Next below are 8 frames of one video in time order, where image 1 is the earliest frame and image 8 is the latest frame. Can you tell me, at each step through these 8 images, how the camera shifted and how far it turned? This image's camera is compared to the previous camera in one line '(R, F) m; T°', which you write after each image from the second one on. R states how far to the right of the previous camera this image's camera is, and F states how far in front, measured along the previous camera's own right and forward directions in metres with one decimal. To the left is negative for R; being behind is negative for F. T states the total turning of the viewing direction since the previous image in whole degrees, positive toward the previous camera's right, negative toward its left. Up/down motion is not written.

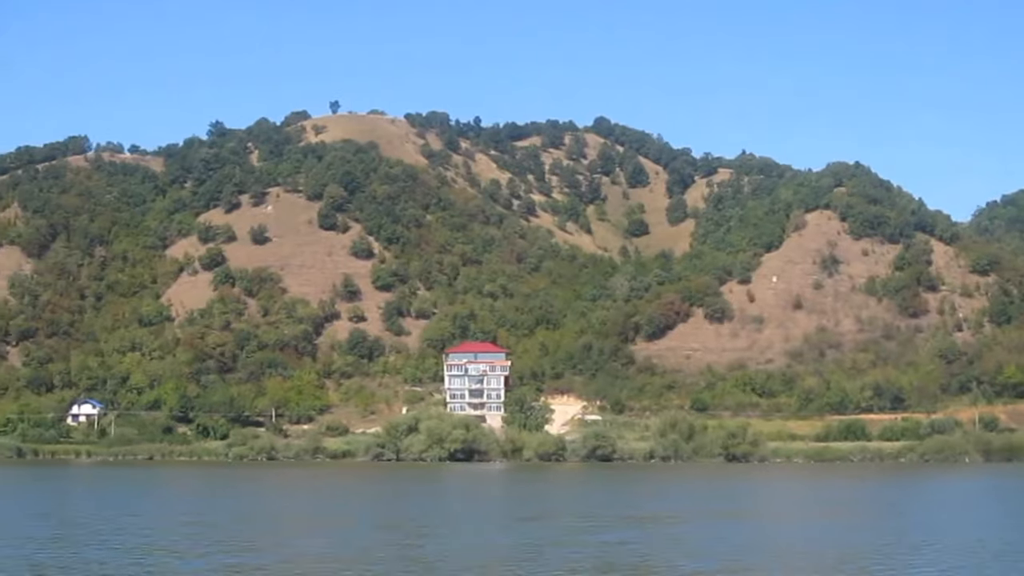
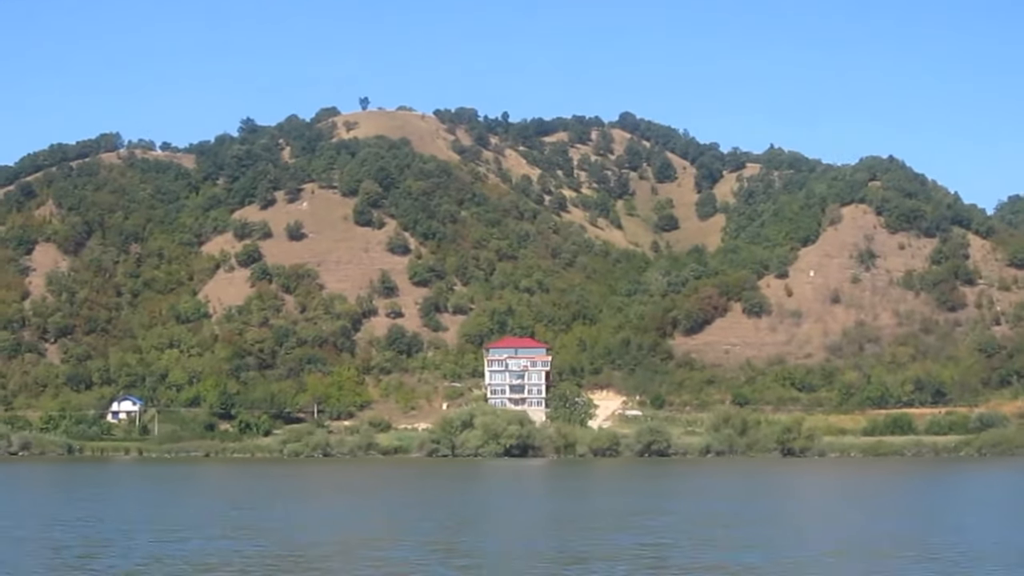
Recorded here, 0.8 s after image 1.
(-2.7, 0.0) m; 0°
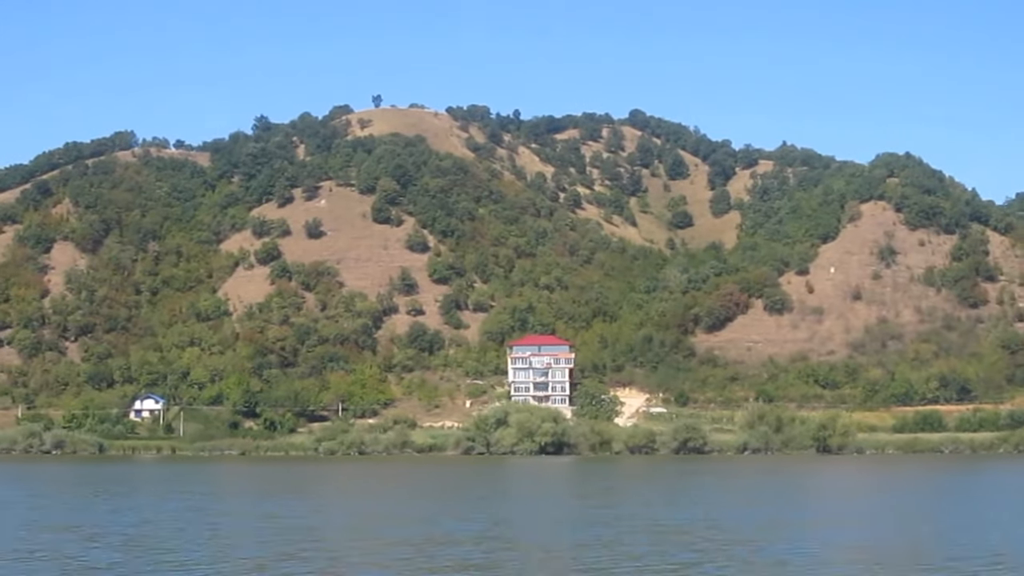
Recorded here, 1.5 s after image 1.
(-2.5, +0.3) m; 0°
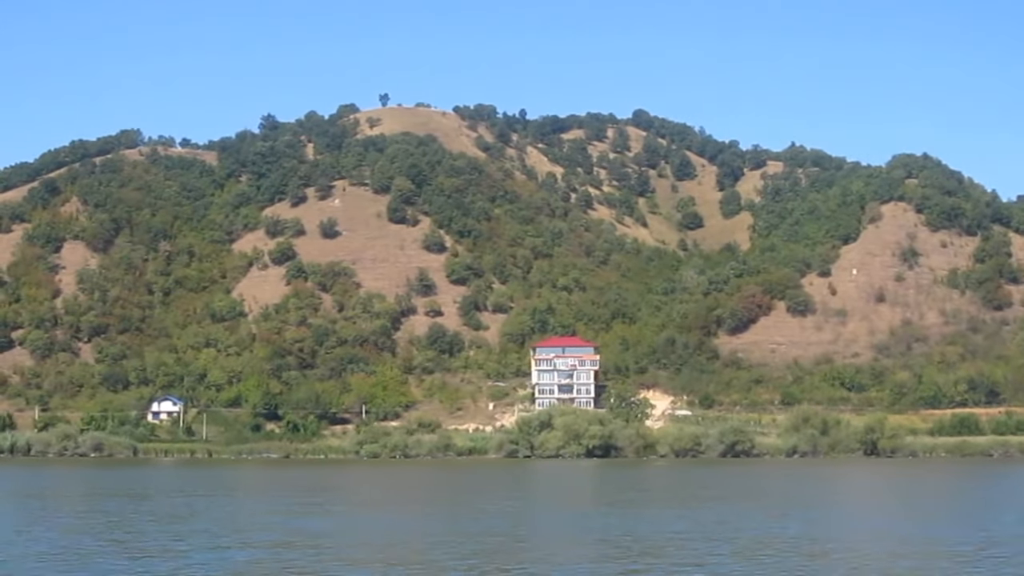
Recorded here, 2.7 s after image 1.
(-4.1, +1.9) m; +1°
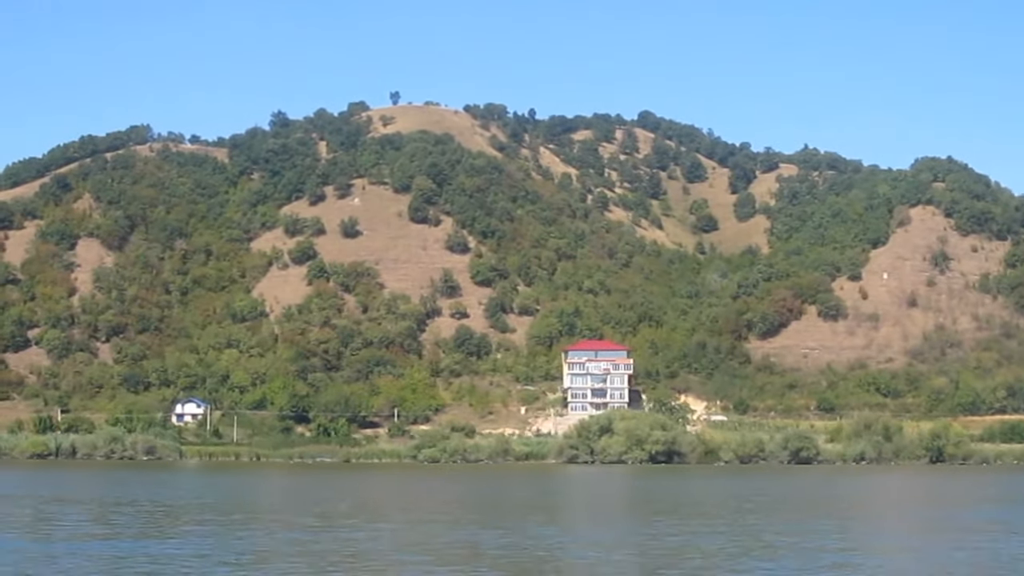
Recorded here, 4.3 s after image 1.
(-5.3, +2.7) m; +1°
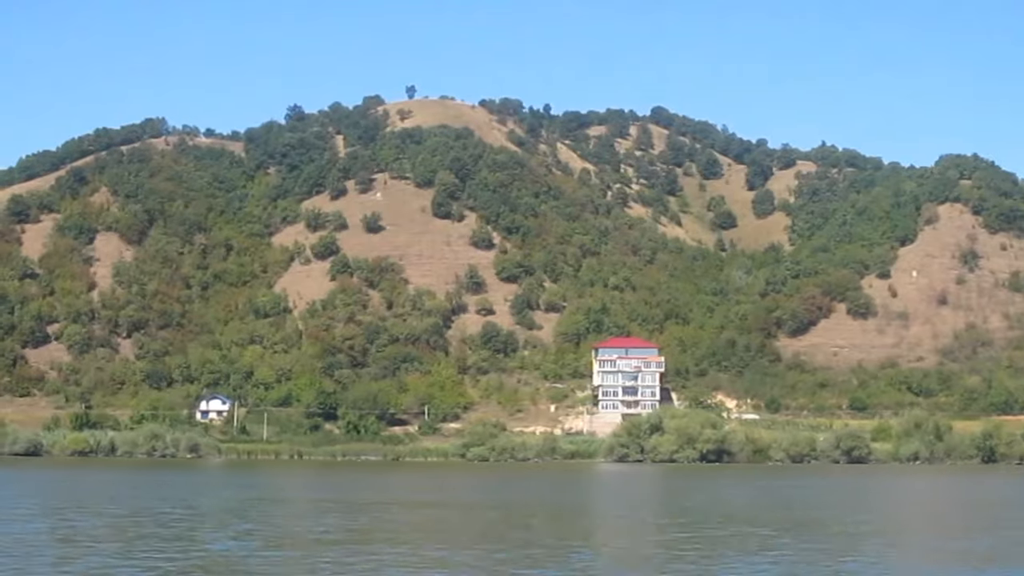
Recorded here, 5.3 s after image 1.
(-3.4, +1.8) m; +1°
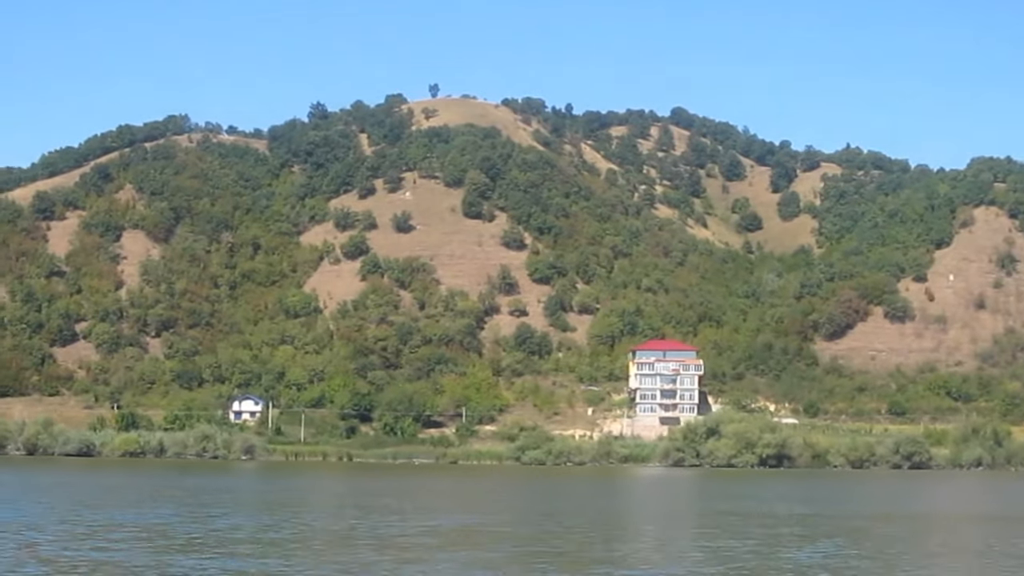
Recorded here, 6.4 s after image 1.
(-3.4, +1.8) m; +1°
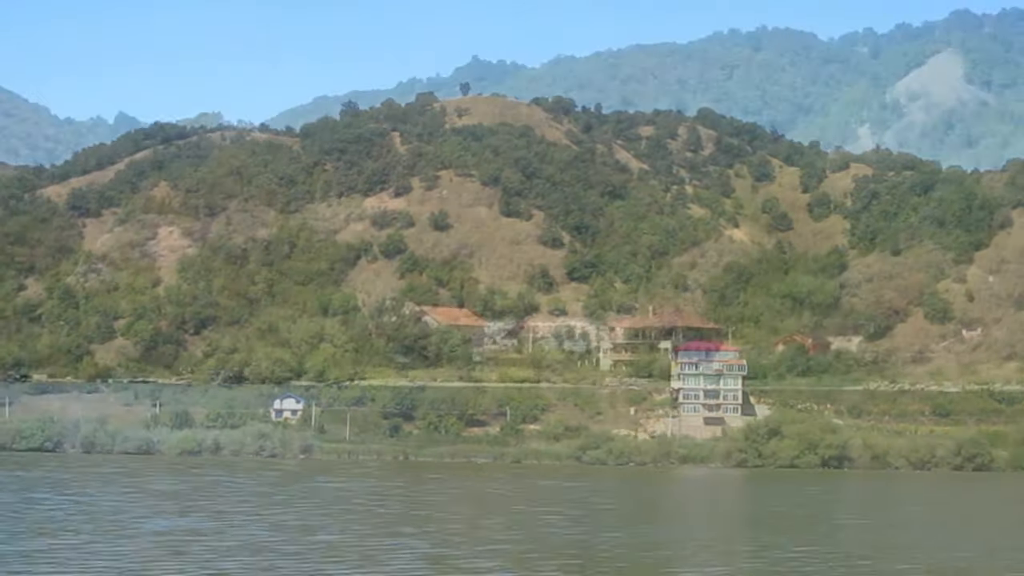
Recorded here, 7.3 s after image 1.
(-3.0, +0.7) m; 0°
